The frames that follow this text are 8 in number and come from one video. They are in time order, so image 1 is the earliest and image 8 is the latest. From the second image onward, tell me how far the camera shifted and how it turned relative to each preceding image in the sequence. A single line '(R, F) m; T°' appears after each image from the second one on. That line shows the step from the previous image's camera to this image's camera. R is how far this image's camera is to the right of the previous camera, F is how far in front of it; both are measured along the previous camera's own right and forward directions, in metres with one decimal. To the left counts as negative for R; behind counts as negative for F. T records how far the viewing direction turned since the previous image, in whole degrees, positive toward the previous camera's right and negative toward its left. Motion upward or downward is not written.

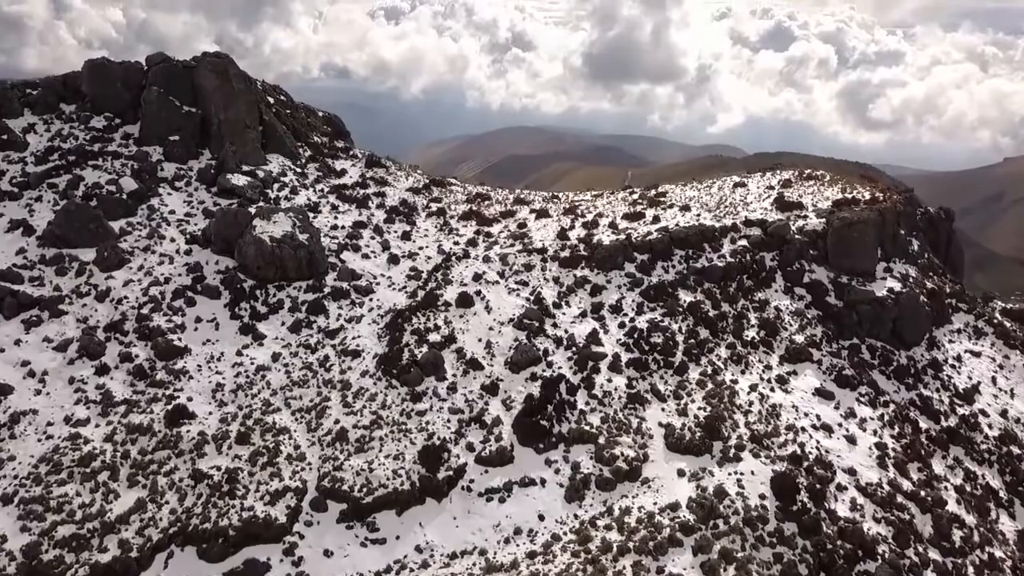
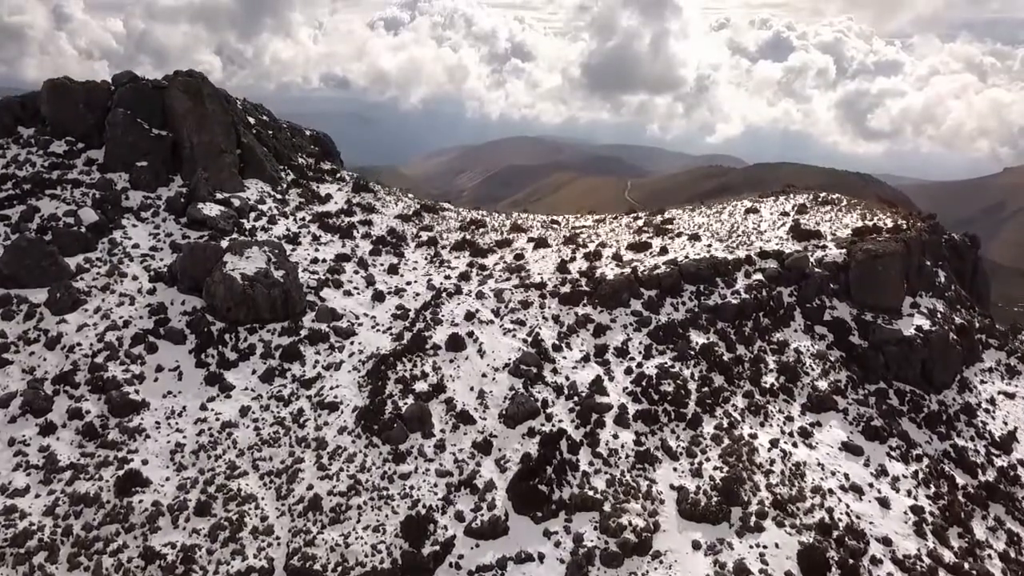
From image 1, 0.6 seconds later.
(+0.1, +2.6) m; 0°
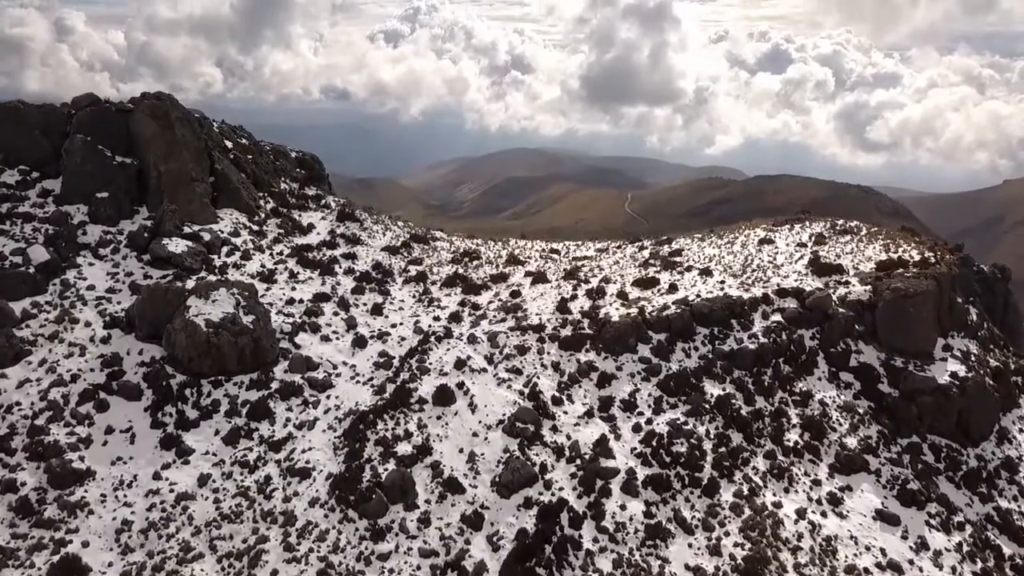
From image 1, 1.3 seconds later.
(+0.2, +2.7) m; 0°
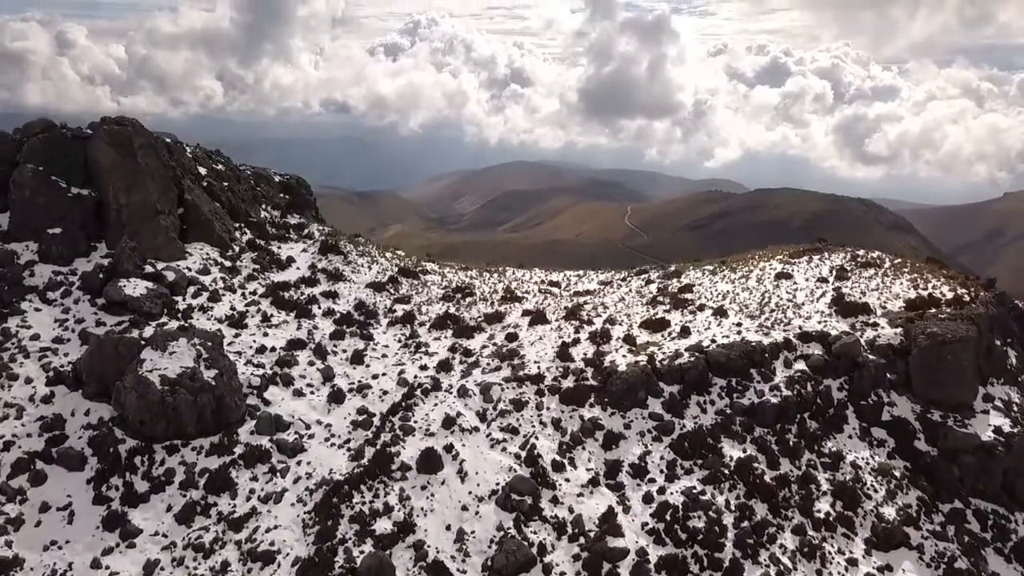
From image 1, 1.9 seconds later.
(+0.1, +2.7) m; 0°
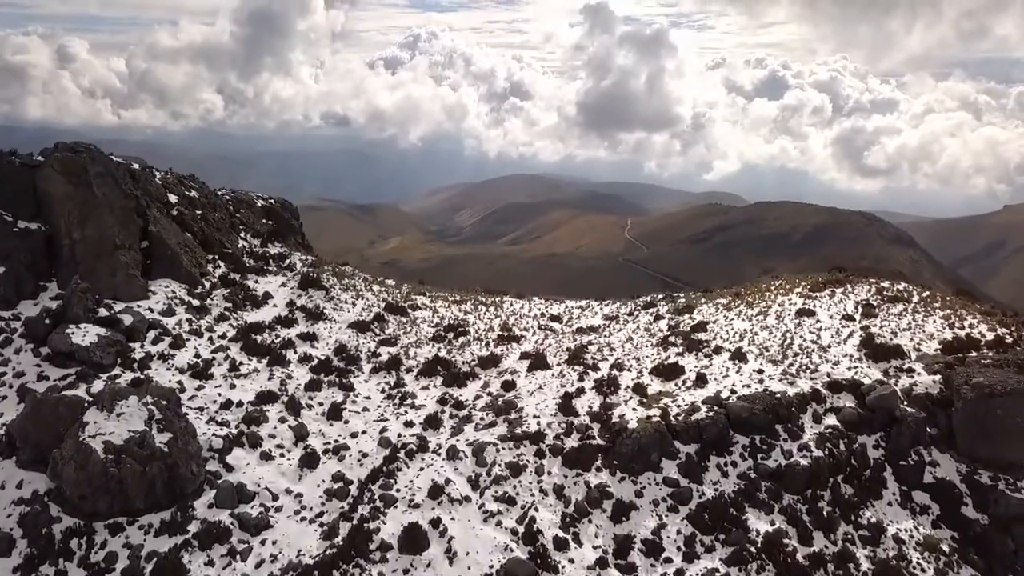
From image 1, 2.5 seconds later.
(+0.1, +2.7) m; 0°
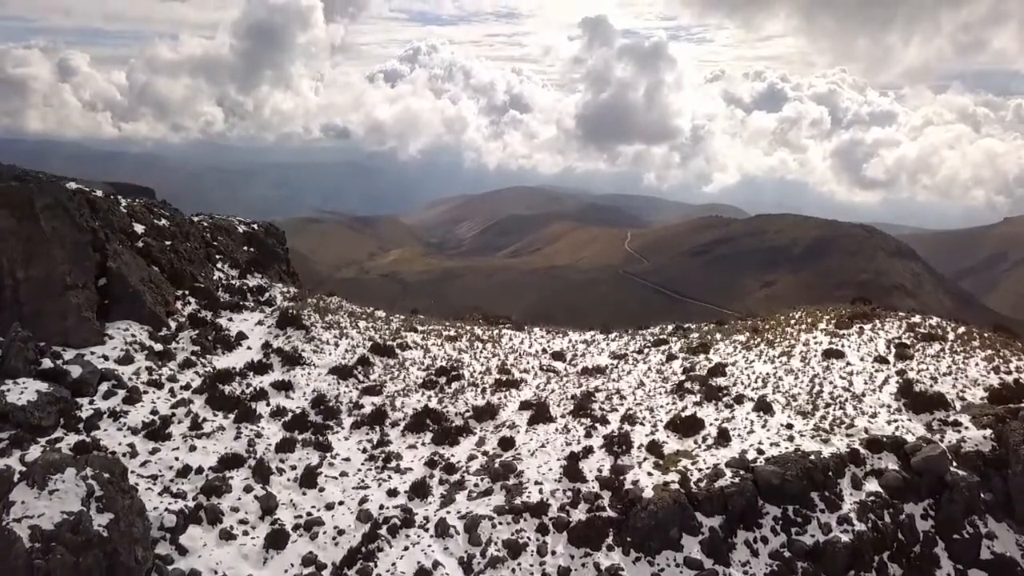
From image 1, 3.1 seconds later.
(0.0, +2.7) m; 0°
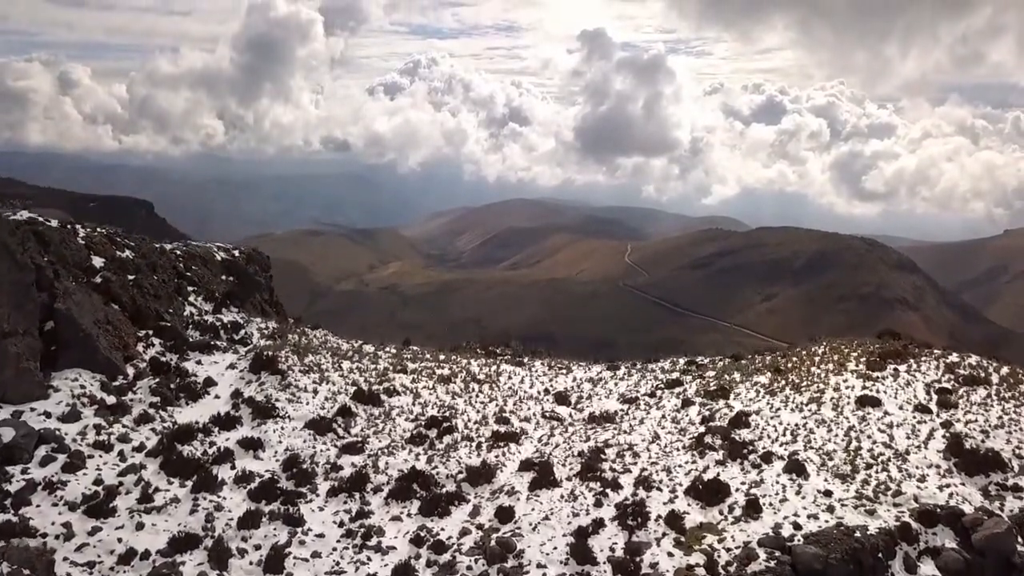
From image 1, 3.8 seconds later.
(0.0, +2.7) m; 0°
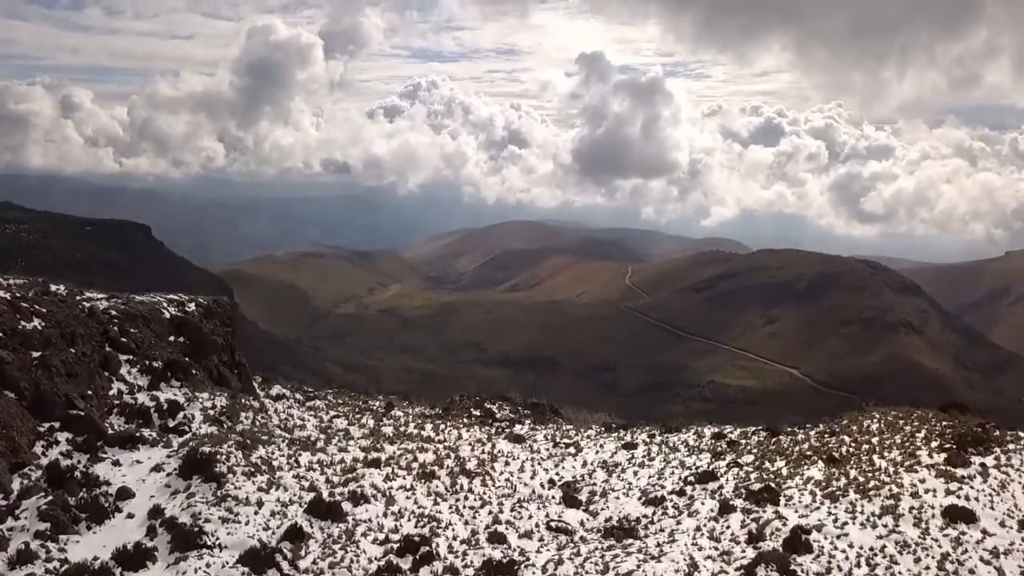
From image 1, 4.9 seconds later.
(+0.1, +5.0) m; 0°
